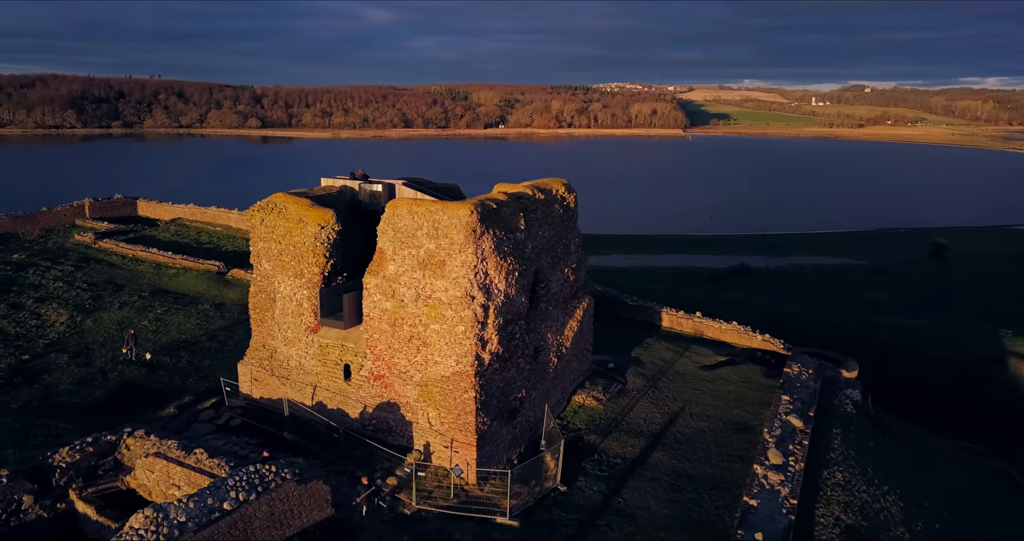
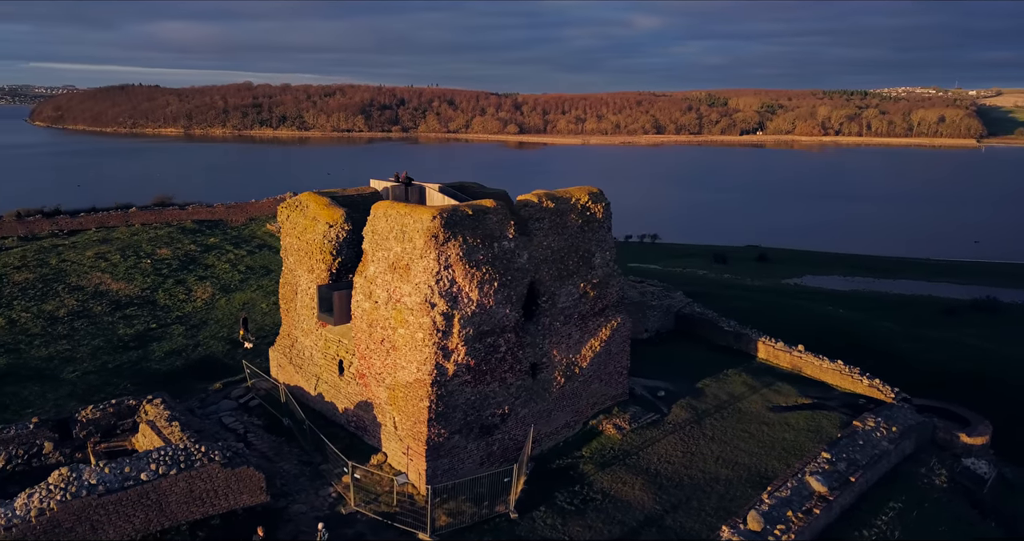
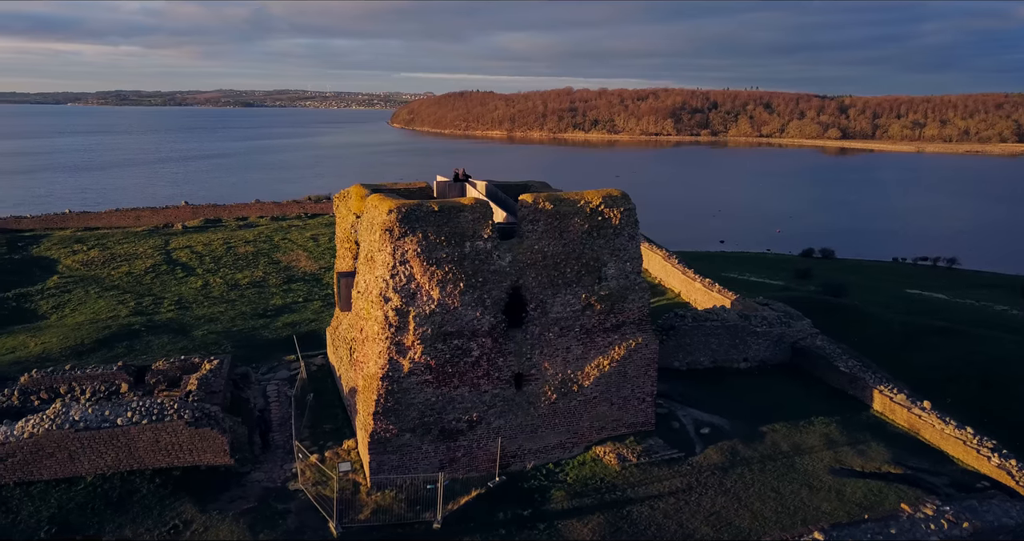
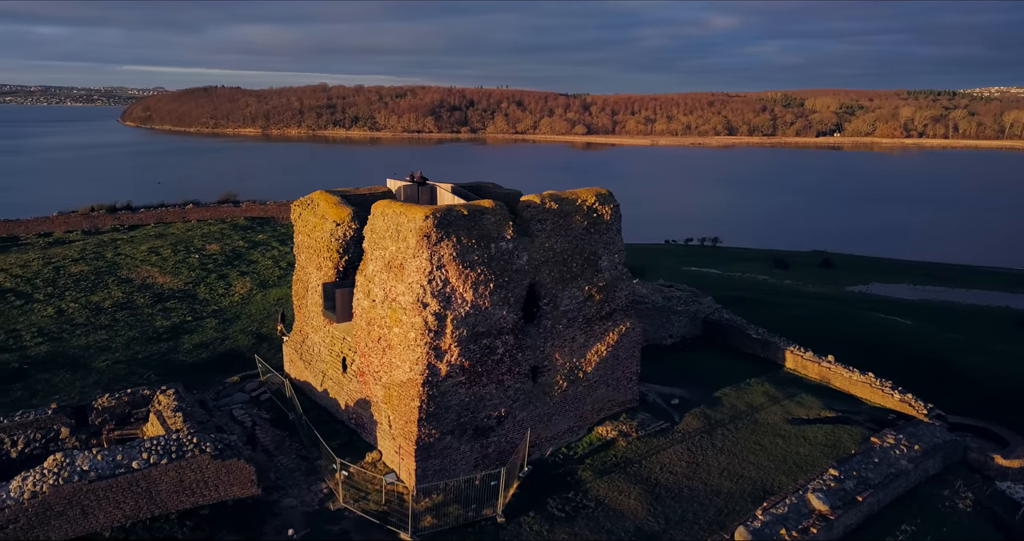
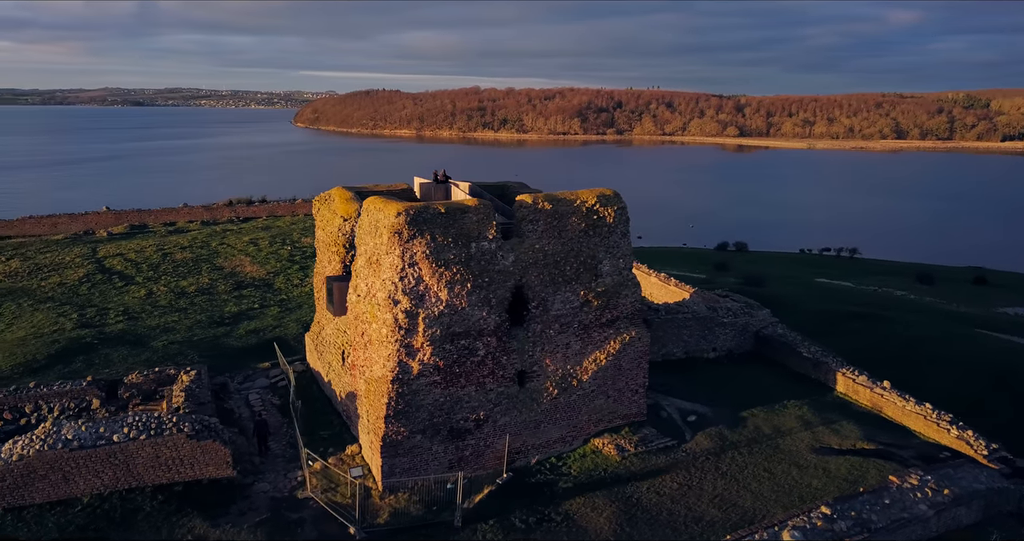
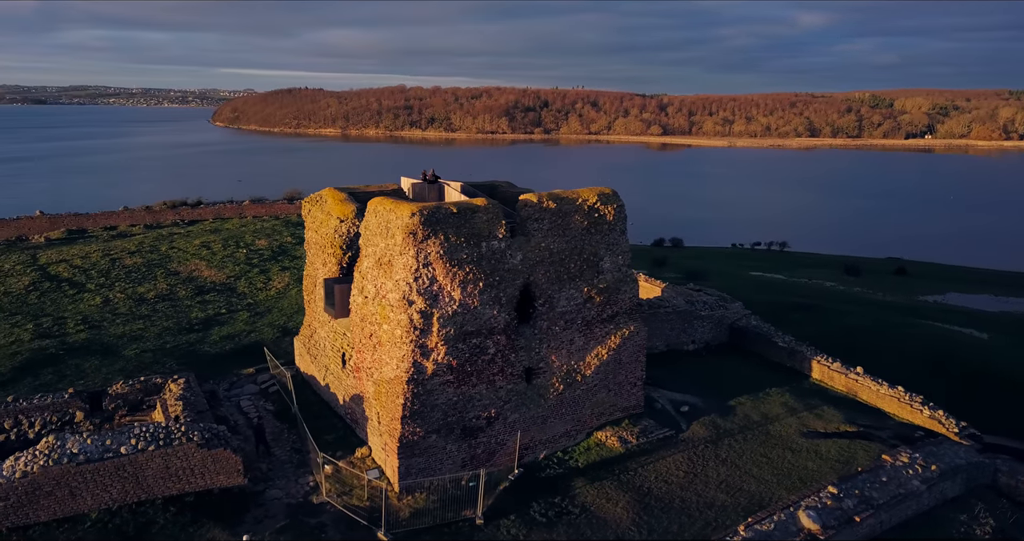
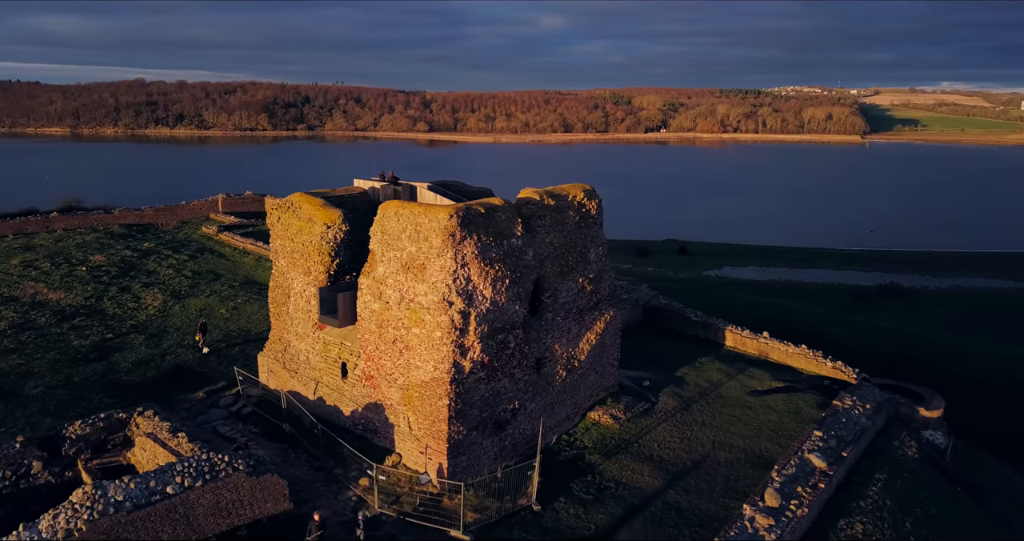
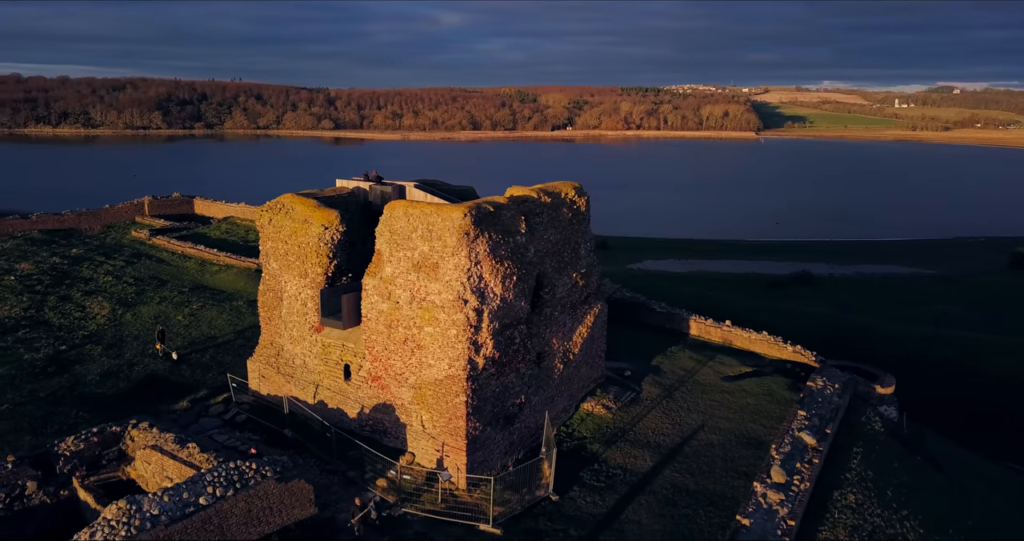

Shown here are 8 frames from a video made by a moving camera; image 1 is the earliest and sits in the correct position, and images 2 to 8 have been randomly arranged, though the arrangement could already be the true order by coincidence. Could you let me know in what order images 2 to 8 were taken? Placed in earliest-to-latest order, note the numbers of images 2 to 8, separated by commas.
8, 7, 2, 4, 6, 5, 3
